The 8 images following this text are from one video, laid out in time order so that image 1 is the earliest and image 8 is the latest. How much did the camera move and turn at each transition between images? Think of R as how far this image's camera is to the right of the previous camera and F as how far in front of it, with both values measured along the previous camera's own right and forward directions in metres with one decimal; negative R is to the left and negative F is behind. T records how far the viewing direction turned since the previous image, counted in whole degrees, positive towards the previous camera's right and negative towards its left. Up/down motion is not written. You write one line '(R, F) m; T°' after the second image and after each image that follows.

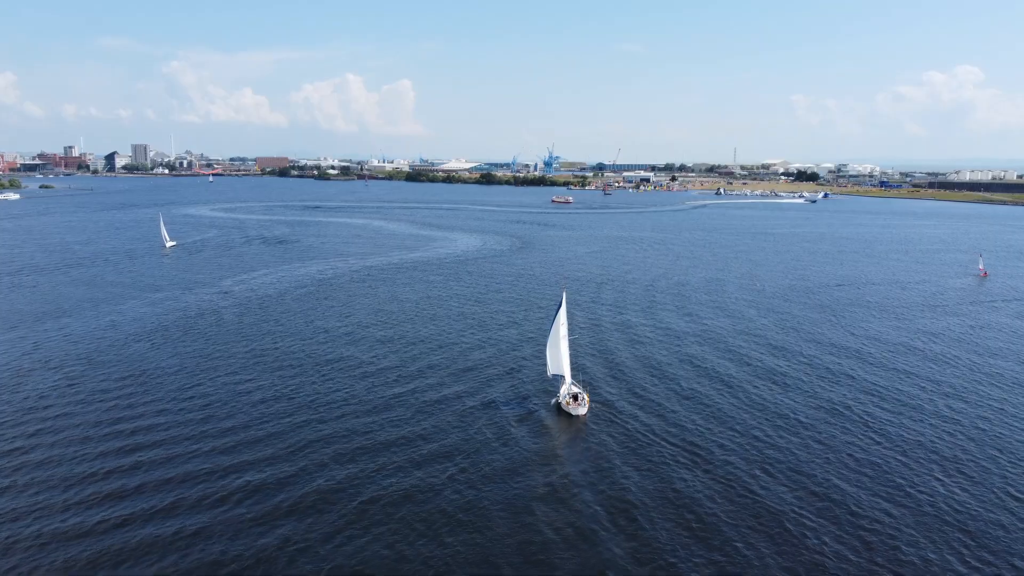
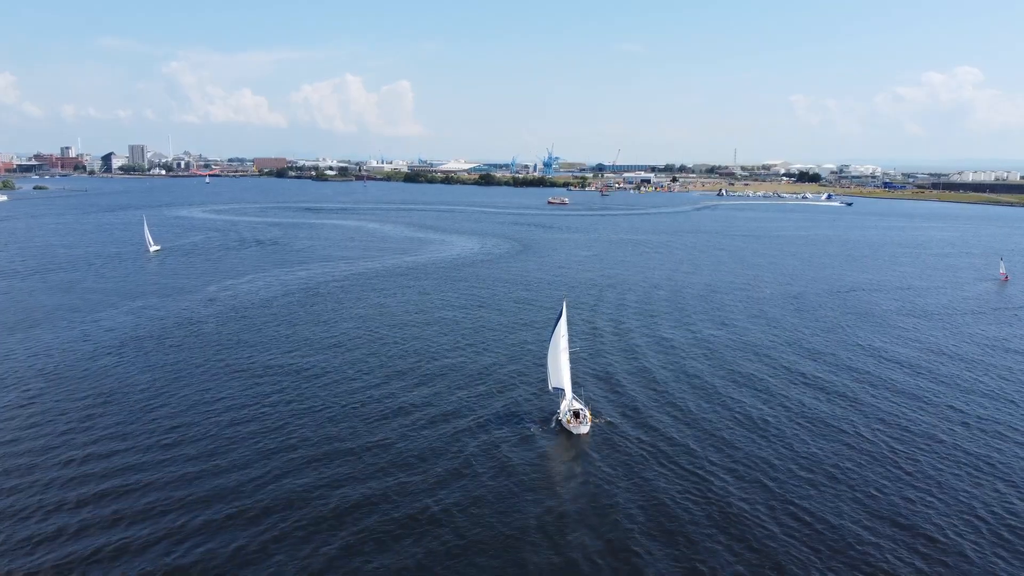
(+0.1, +1.1) m; 0°
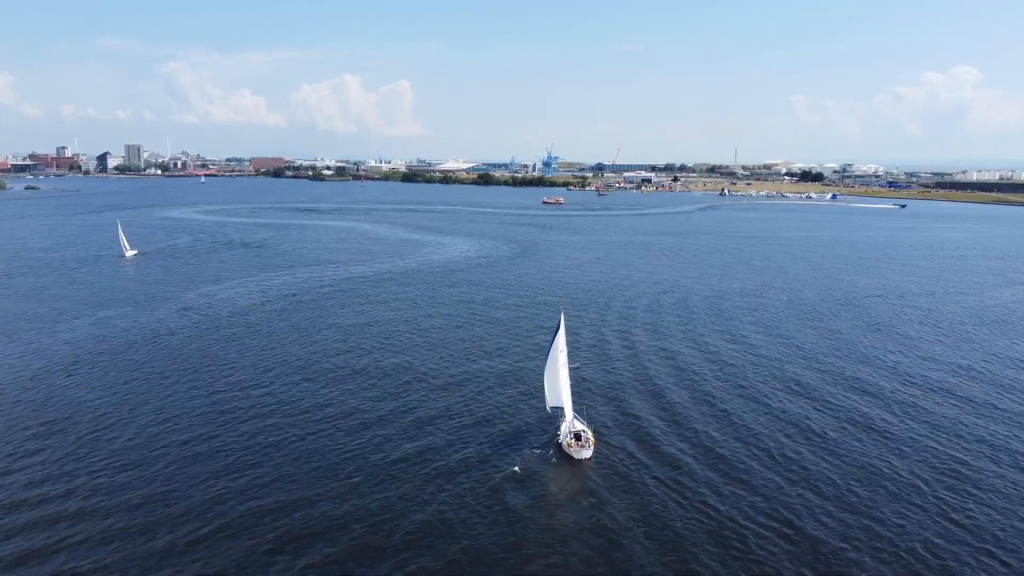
(+0.1, +1.4) m; 0°
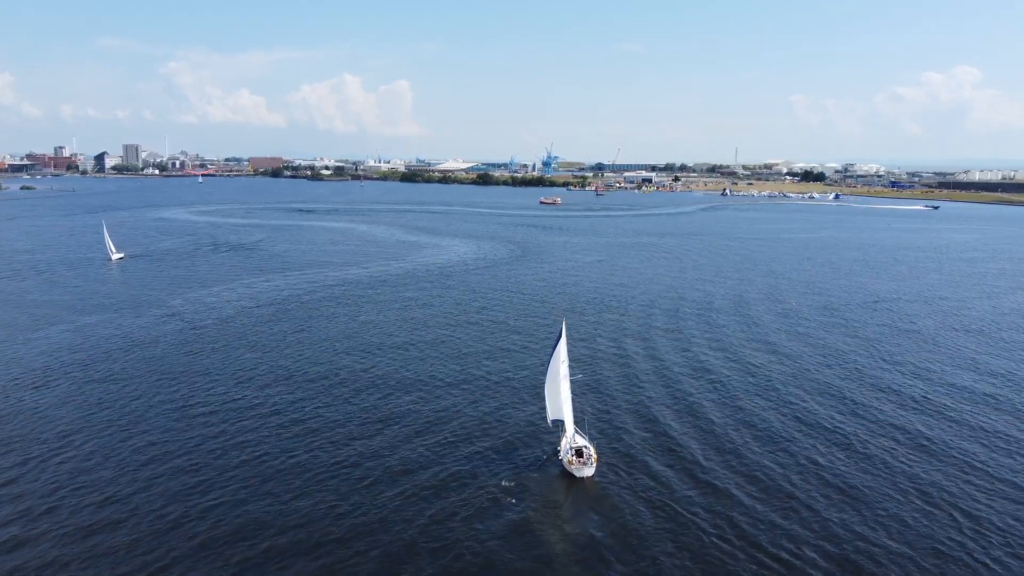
(0.0, +0.8) m; 0°
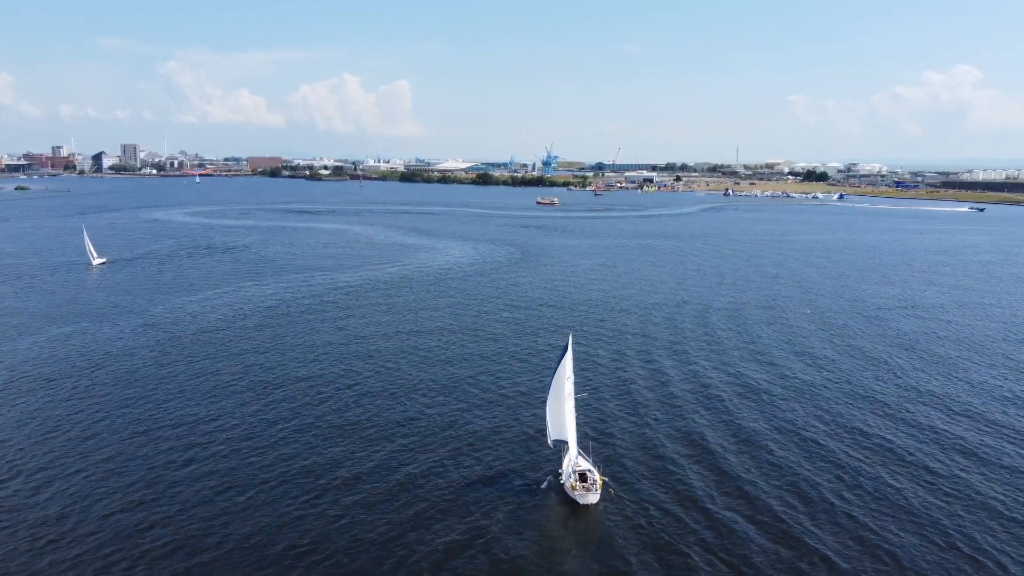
(0.0, +1.0) m; 0°
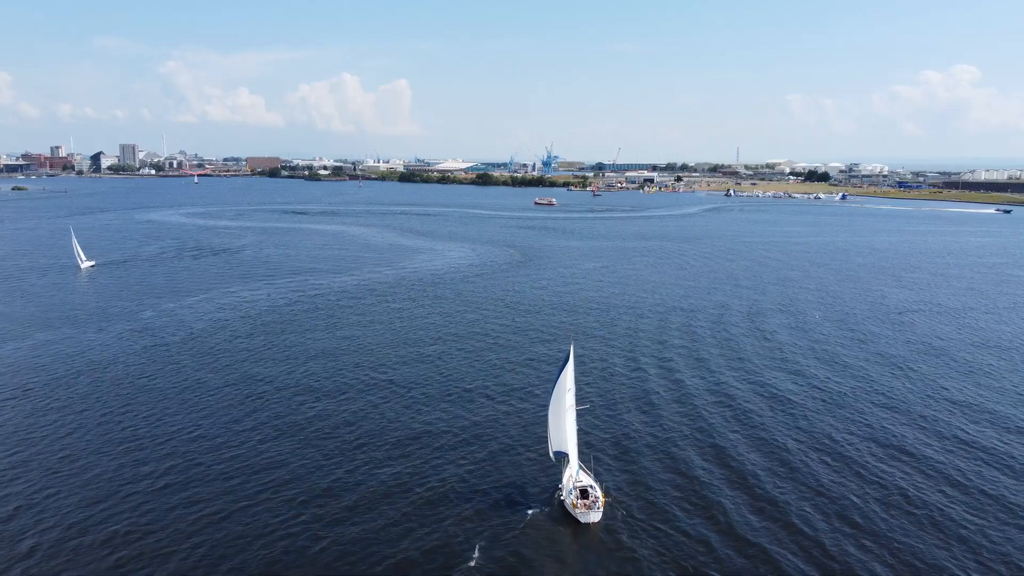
(0.0, +0.6) m; 0°
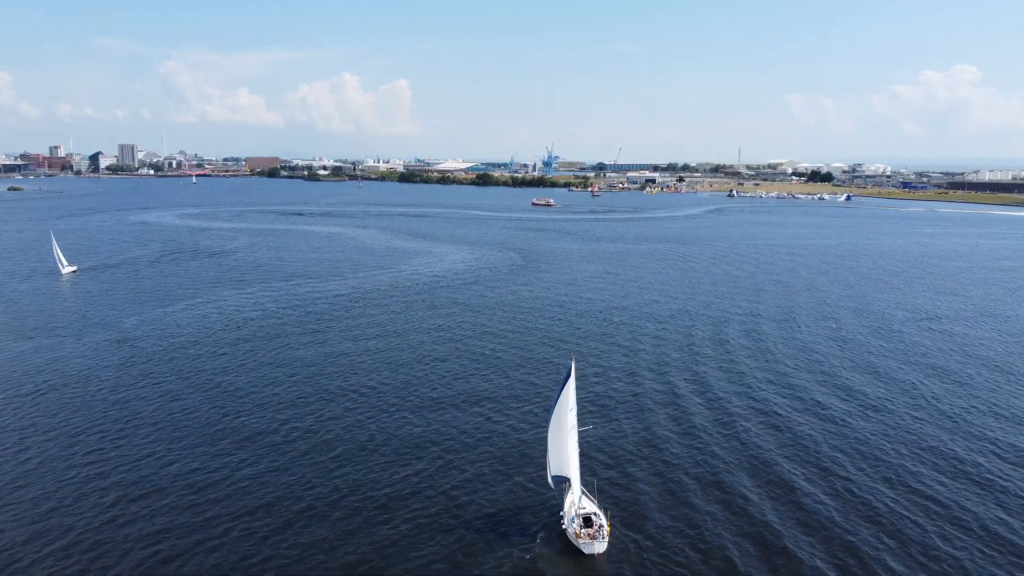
(0.0, +0.9) m; 0°
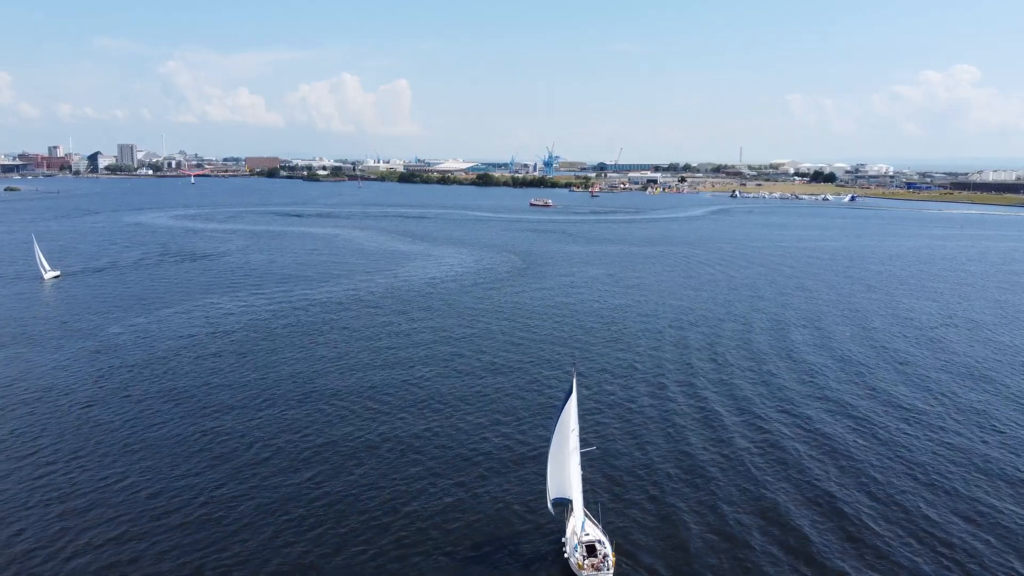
(0.0, +0.8) m; 0°
